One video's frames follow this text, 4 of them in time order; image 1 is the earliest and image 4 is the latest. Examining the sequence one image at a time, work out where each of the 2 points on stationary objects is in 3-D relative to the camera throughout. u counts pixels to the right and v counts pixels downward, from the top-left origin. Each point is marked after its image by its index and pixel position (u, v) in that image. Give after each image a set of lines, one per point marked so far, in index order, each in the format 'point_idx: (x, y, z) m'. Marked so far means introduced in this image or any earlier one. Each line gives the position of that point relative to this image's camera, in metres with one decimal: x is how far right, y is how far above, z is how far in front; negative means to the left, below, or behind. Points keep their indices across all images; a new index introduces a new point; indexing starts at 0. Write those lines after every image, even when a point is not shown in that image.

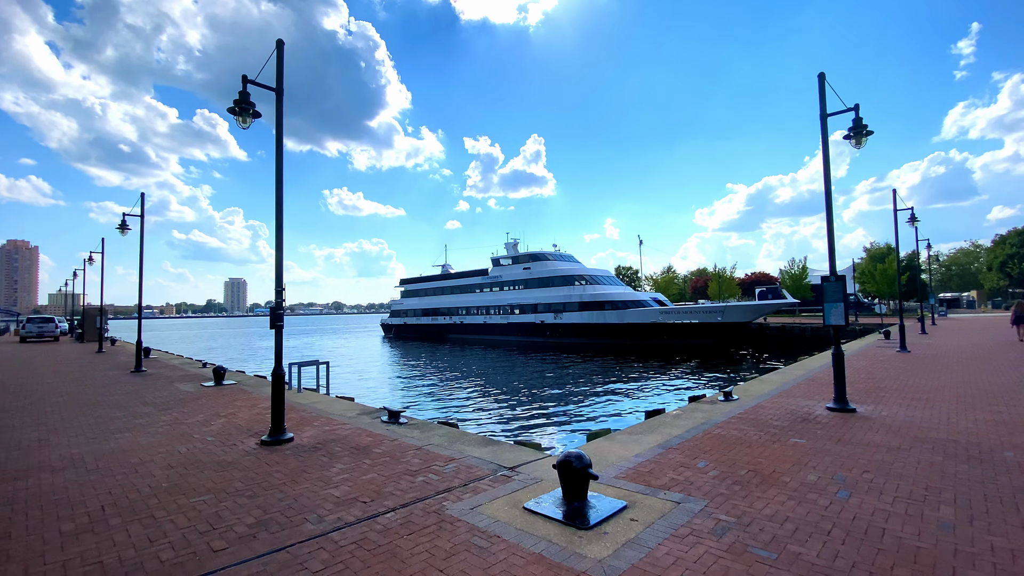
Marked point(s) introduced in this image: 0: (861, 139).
0: (+5.5, +2.3, +7.5) m
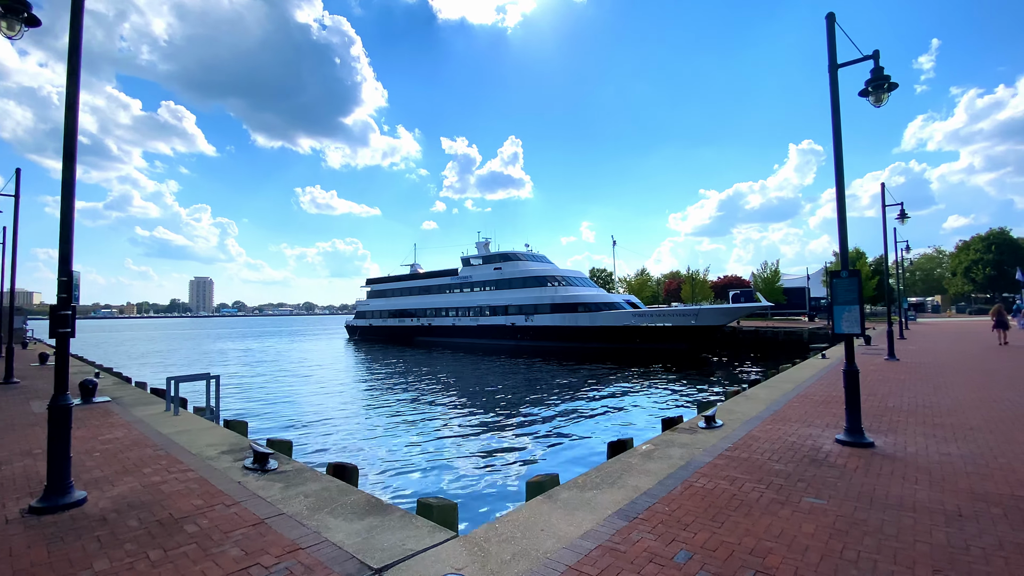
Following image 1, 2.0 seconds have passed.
0: (+4.5, +2.3, +5.8) m
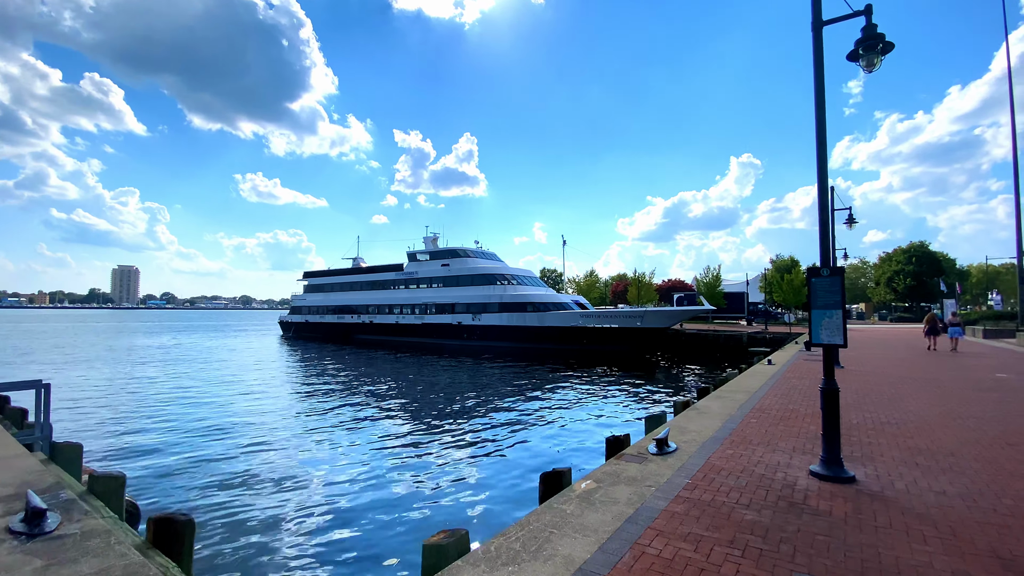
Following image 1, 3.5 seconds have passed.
0: (+3.7, +2.3, +4.9) m
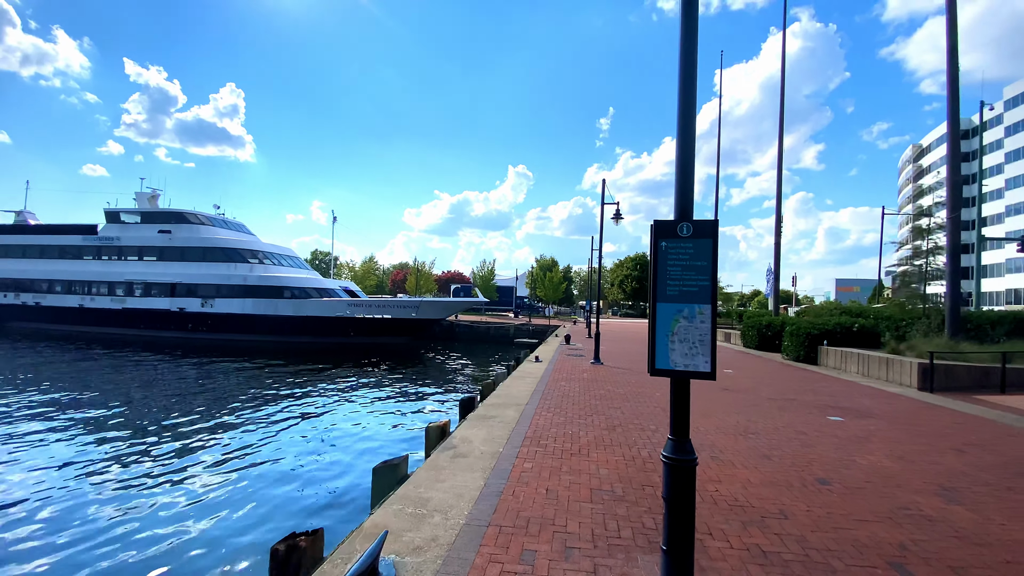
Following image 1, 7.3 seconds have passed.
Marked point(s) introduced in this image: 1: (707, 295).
0: (+1.5, +2.4, +2.6) m
1: (+1.0, 0.0, +2.5) m
